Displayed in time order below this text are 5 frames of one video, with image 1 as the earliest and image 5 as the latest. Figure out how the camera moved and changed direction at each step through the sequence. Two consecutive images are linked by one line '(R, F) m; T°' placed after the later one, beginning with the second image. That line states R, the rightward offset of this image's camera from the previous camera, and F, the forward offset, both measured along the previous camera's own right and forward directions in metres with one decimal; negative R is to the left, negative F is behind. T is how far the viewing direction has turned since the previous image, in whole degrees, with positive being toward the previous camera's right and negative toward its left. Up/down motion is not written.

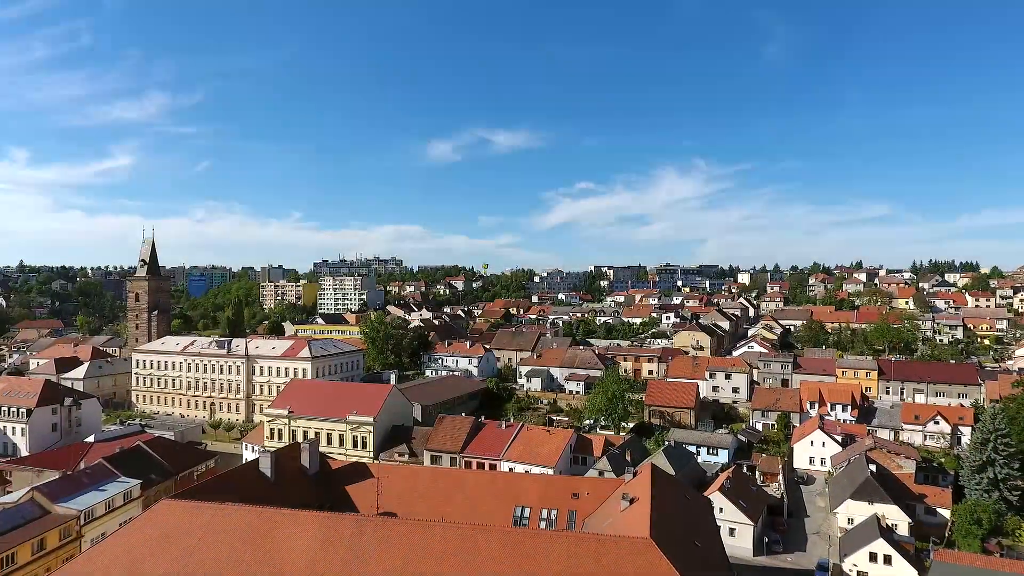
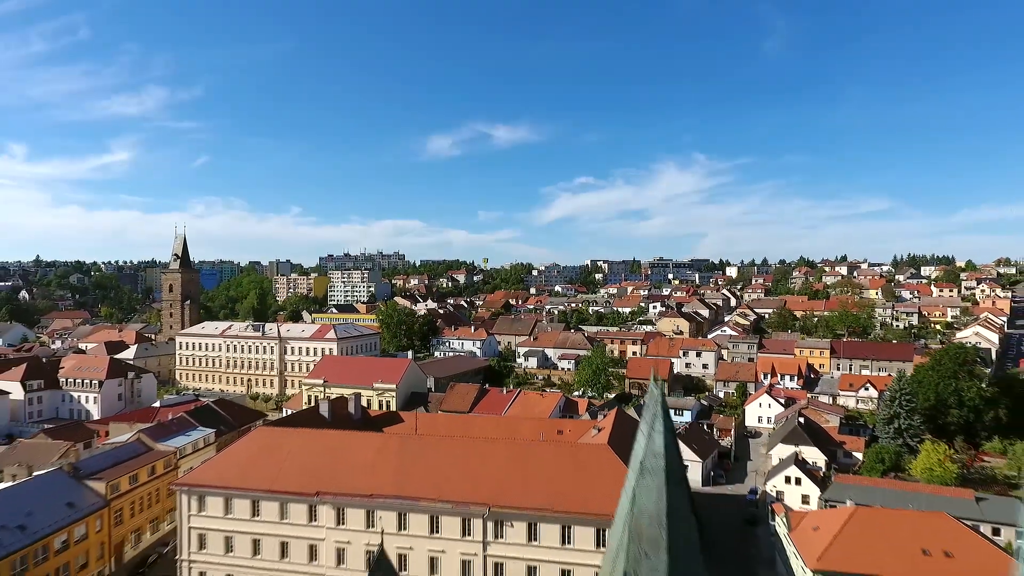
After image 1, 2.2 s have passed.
(0.0, -5.8) m; 0°
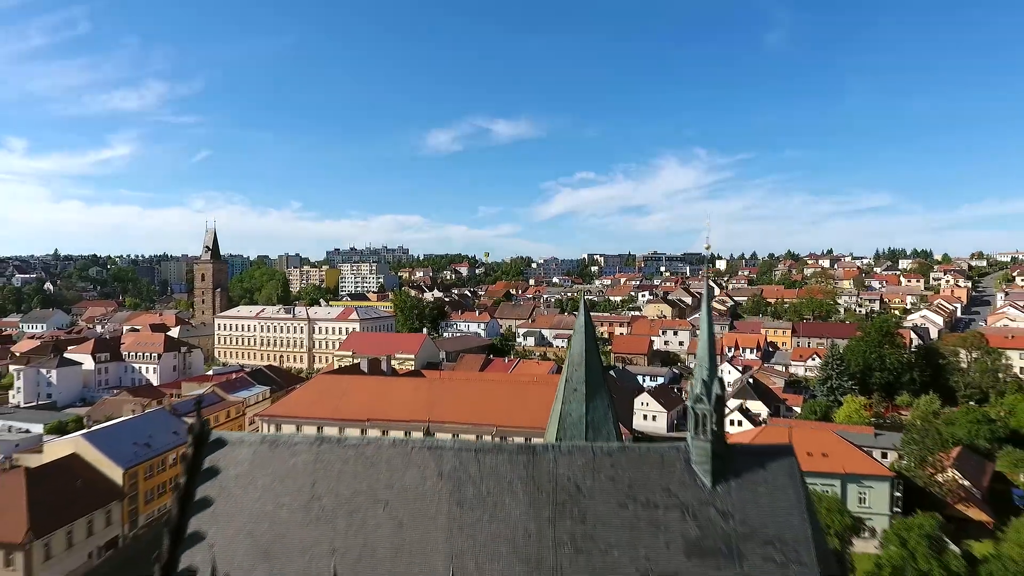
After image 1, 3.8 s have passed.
(0.0, -6.4) m; 0°
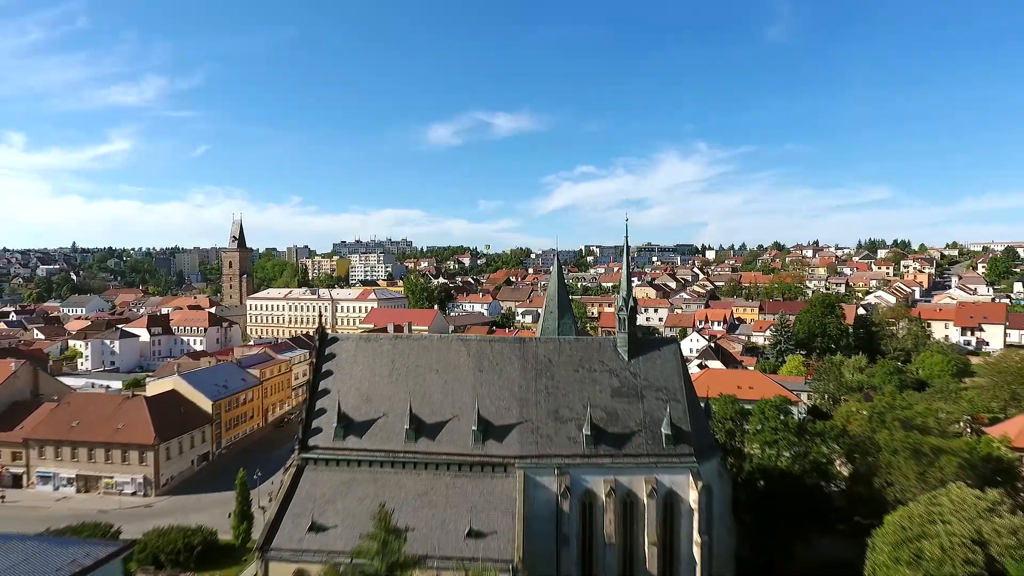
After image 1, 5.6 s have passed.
(0.0, -6.9) m; 0°
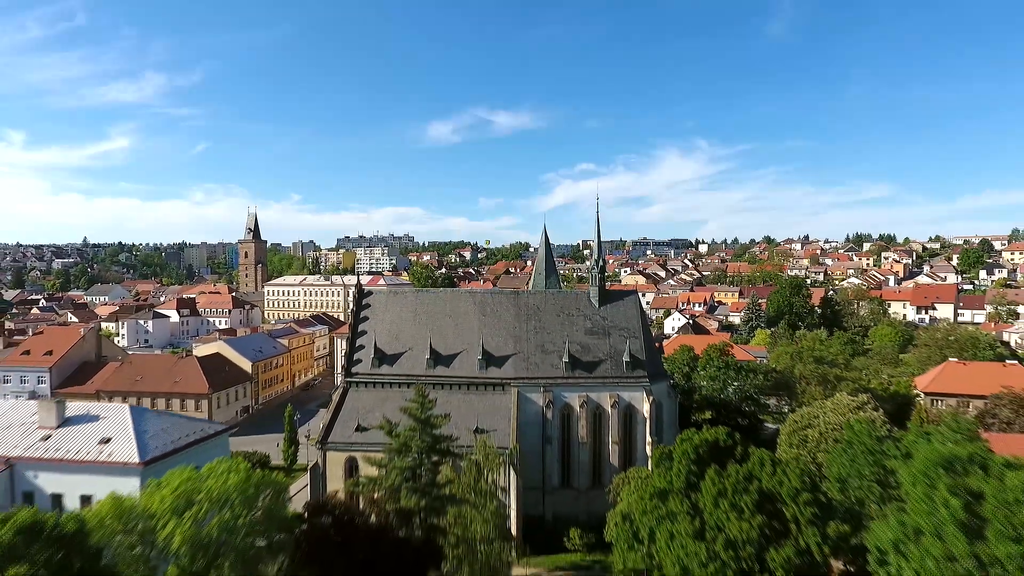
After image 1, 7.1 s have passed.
(+0.1, -4.8) m; 0°
